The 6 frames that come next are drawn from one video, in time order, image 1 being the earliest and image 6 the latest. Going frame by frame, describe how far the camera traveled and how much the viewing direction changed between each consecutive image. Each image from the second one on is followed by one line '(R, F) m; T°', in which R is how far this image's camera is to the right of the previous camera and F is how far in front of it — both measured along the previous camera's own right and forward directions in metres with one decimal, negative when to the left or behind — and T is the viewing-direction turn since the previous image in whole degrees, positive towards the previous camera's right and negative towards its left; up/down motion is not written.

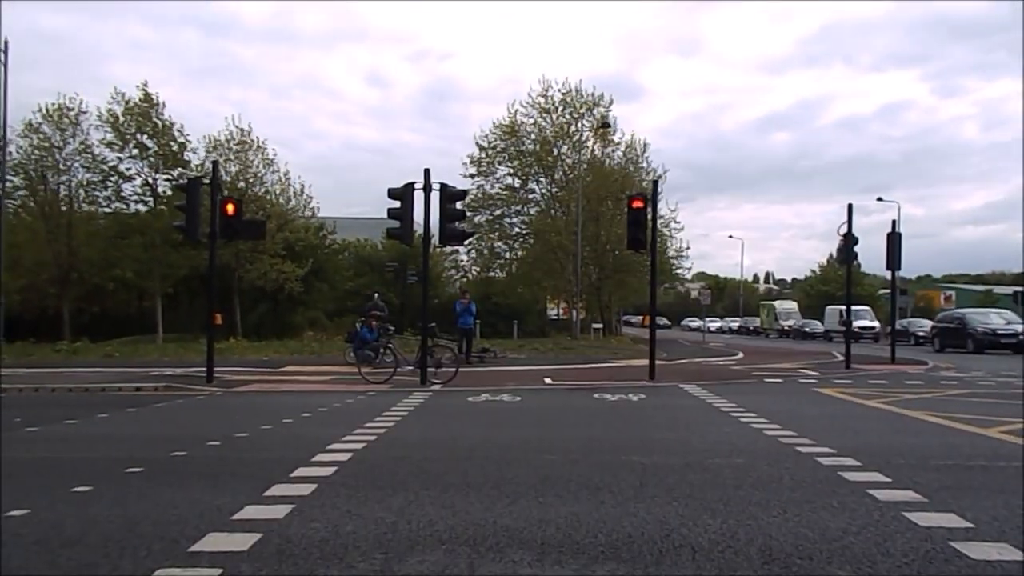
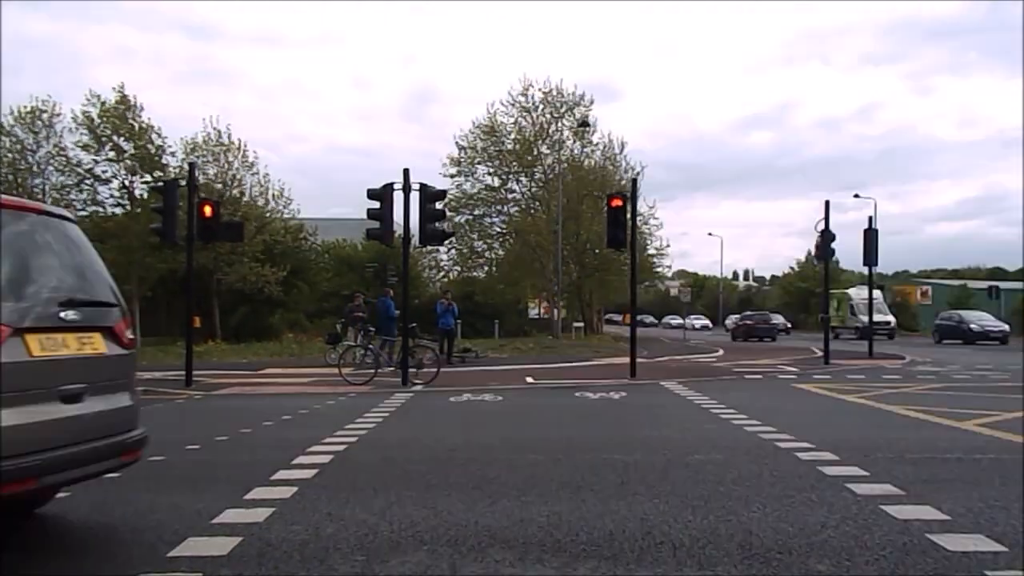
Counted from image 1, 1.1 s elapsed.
(0.0, 0.0) m; +1°
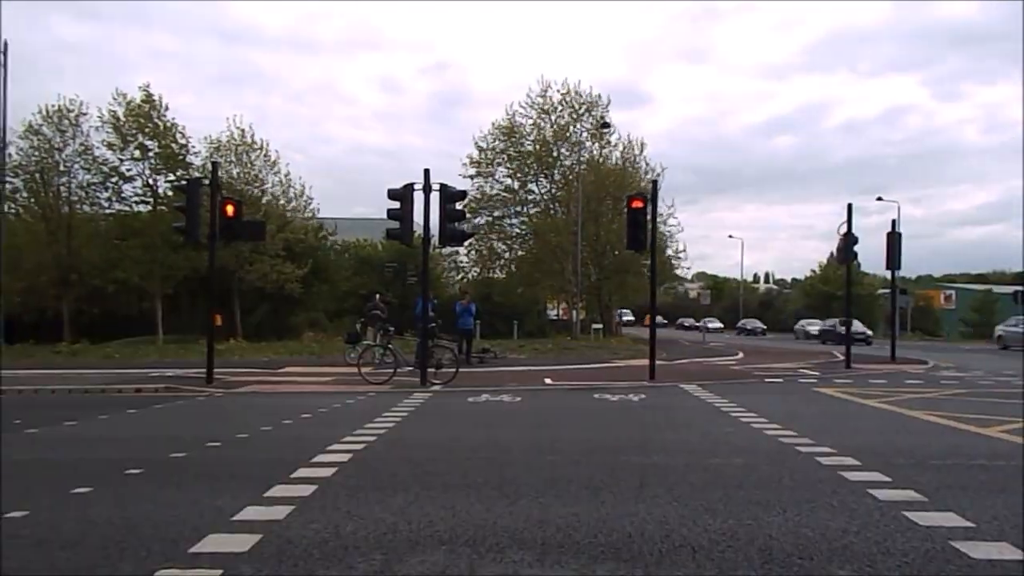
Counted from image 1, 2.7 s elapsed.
(0.0, 0.0) m; -1°
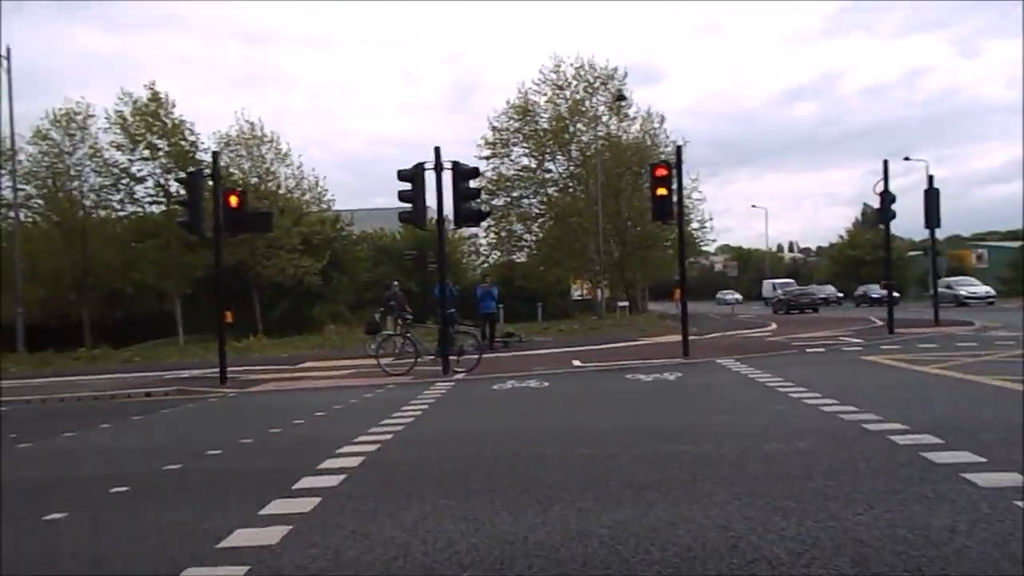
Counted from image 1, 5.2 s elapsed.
(0.0, +0.9) m; -1°
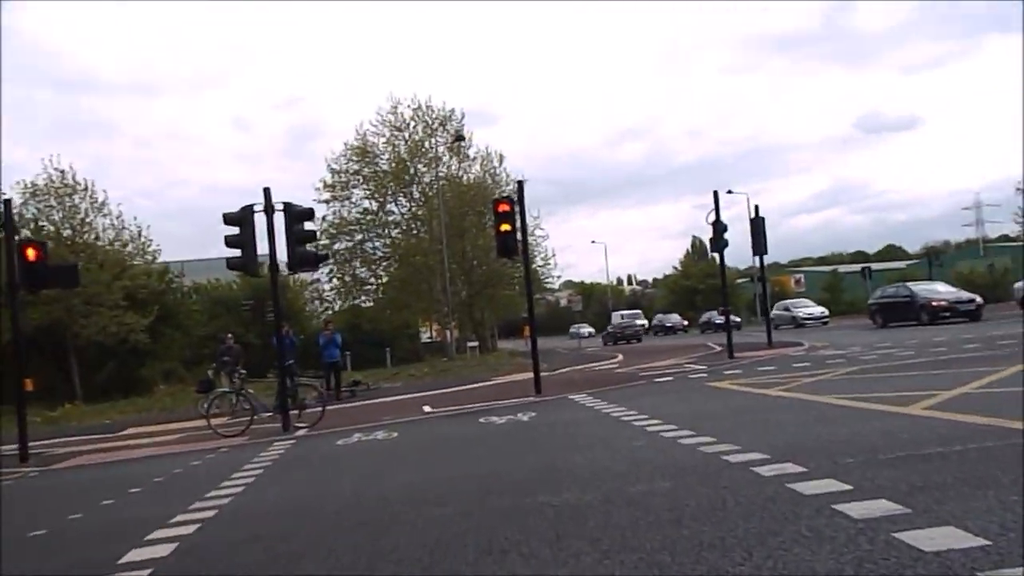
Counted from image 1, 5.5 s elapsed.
(+0.1, +0.6) m; +9°
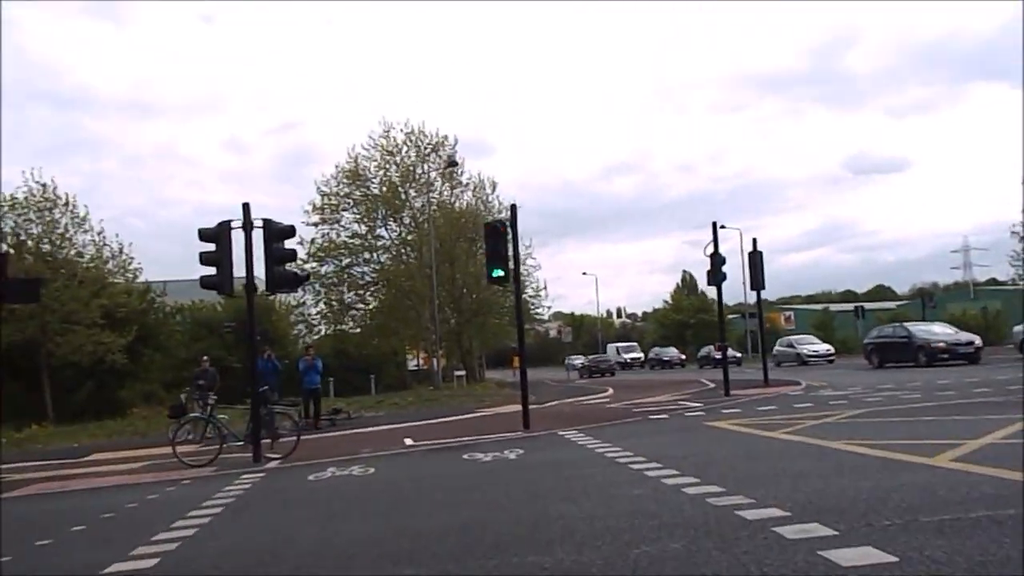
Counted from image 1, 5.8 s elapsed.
(0.0, +0.8) m; +1°
